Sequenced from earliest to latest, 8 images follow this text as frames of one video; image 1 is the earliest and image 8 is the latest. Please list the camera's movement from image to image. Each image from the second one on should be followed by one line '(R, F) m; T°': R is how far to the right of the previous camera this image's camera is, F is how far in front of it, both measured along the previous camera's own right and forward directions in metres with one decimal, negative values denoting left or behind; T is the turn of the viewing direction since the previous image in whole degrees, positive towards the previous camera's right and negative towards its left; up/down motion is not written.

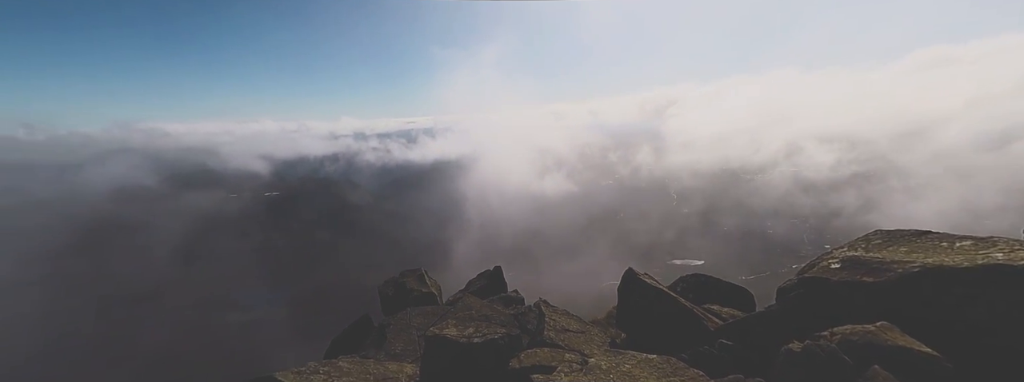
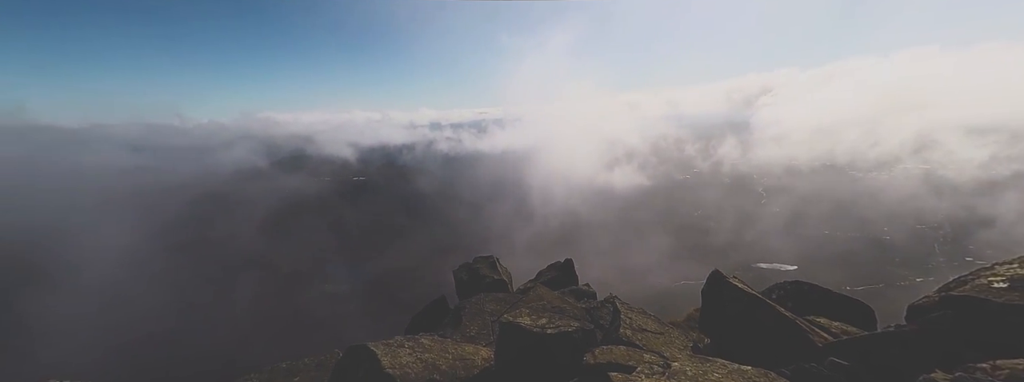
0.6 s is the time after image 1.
(-0.2, -0.1) m; -10°
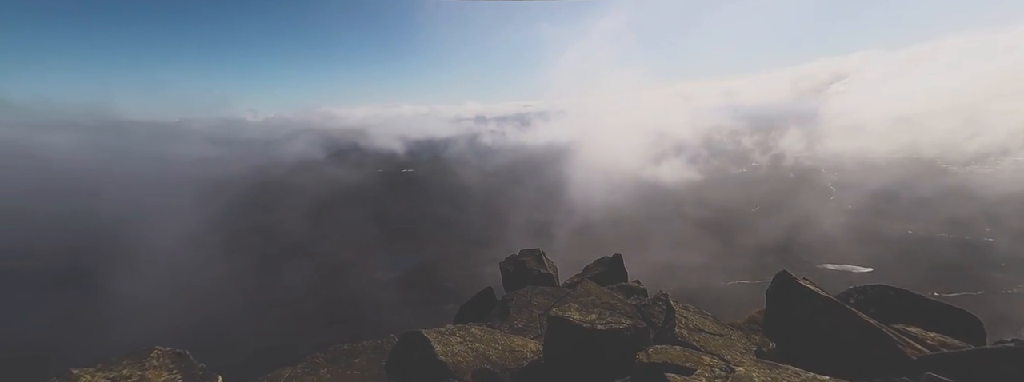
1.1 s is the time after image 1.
(-0.2, -0.1) m; -7°
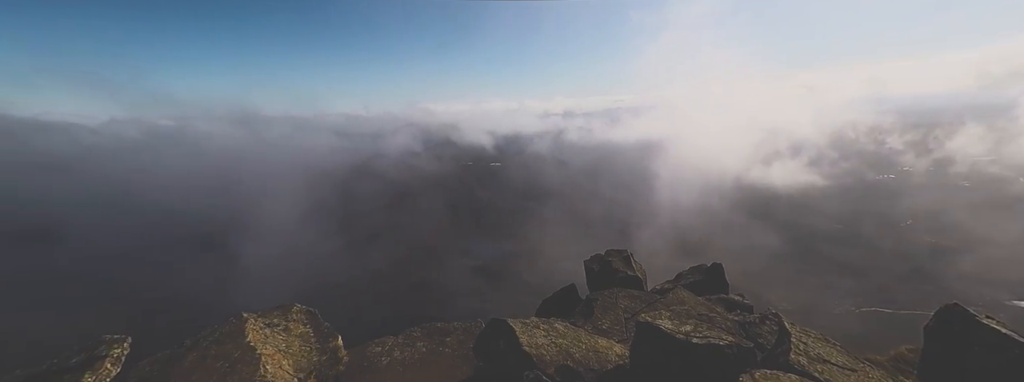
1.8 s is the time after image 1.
(-0.5, -0.2) m; -12°
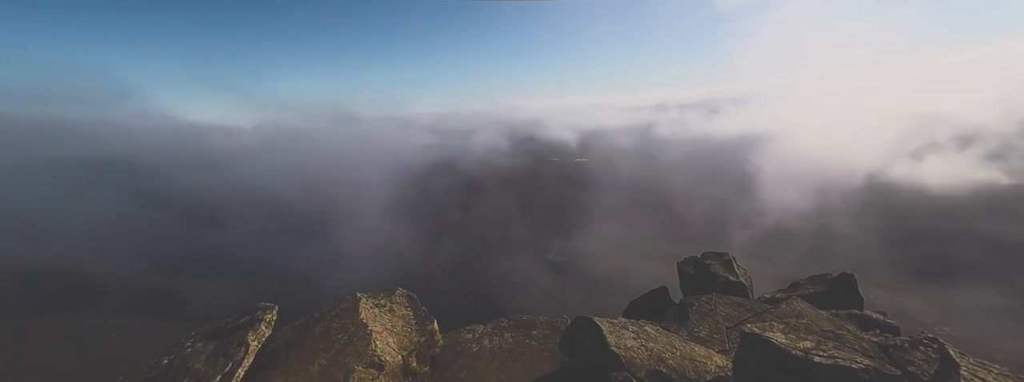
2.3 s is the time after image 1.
(-0.4, +0.1) m; -12°
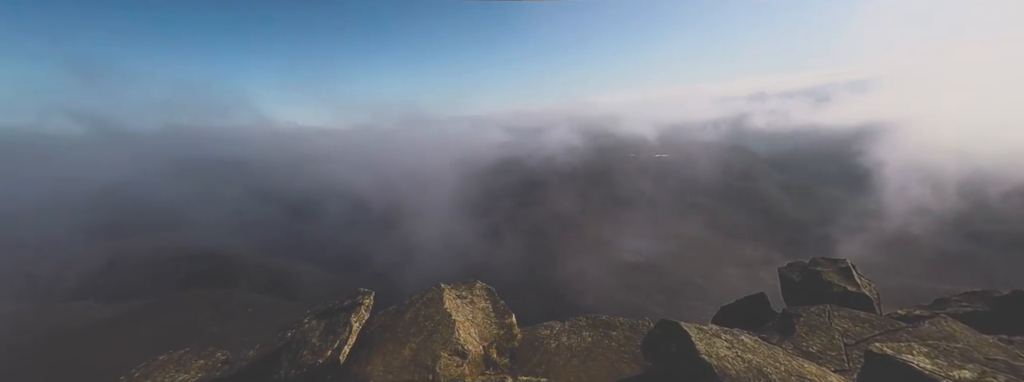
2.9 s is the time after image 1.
(-0.4, +0.3) m; -11°
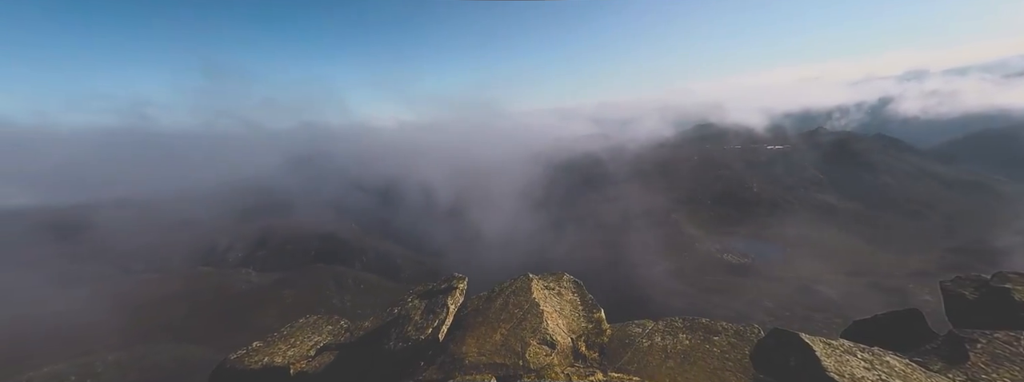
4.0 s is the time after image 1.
(-0.3, +0.6) m; -13°
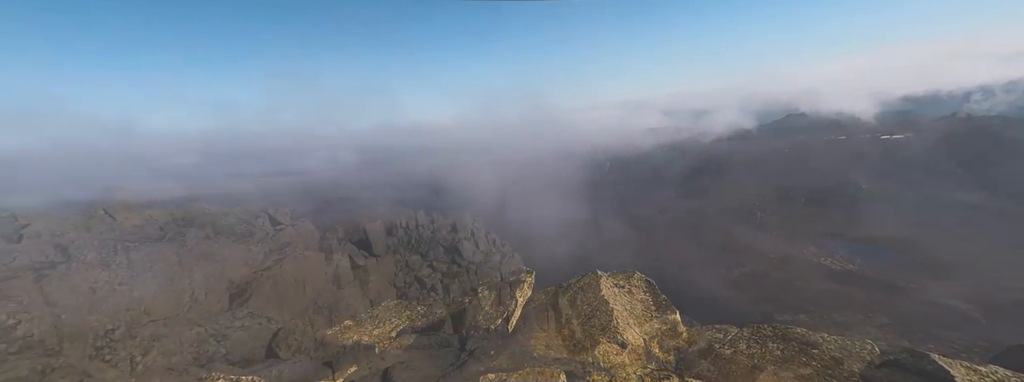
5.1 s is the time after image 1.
(+0.1, +0.5) m; -10°
